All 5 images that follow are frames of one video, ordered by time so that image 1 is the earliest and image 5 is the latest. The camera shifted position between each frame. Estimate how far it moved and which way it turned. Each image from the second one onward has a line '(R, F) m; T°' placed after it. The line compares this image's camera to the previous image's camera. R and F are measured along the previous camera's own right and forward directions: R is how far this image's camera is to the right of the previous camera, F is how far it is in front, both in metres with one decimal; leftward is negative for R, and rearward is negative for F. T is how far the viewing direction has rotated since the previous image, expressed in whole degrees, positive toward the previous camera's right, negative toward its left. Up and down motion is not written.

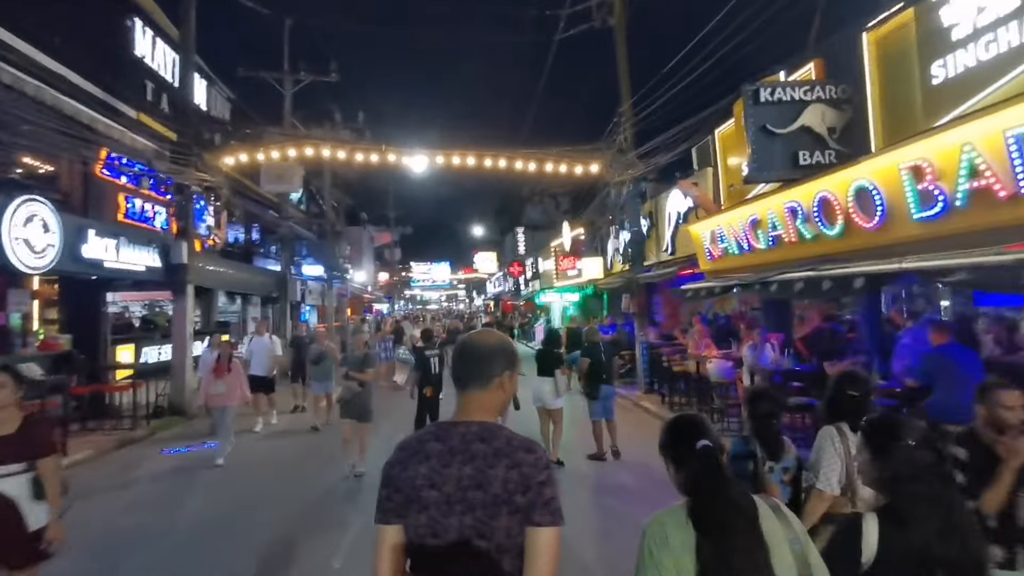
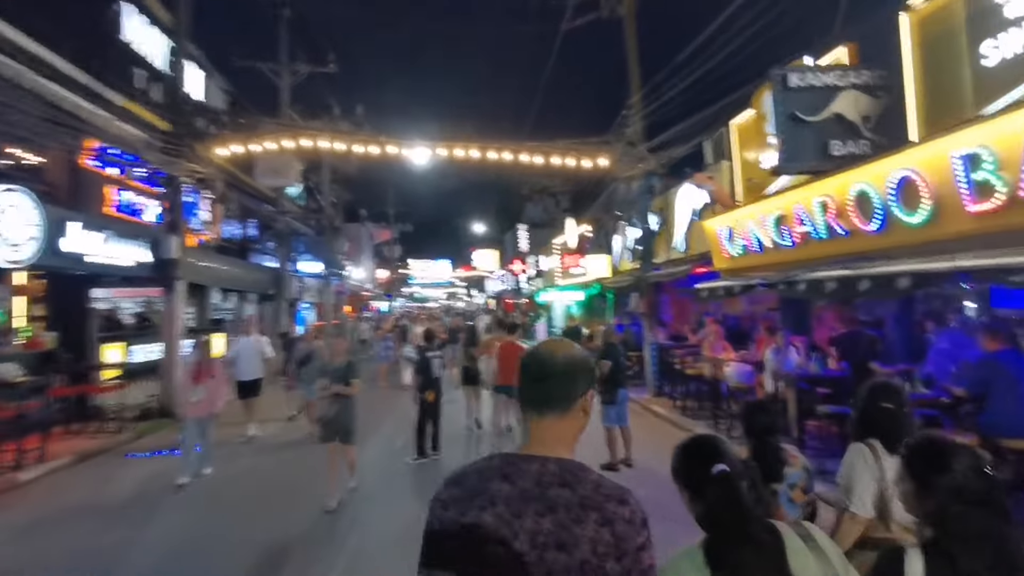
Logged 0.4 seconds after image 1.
(-0.2, +0.7) m; 0°
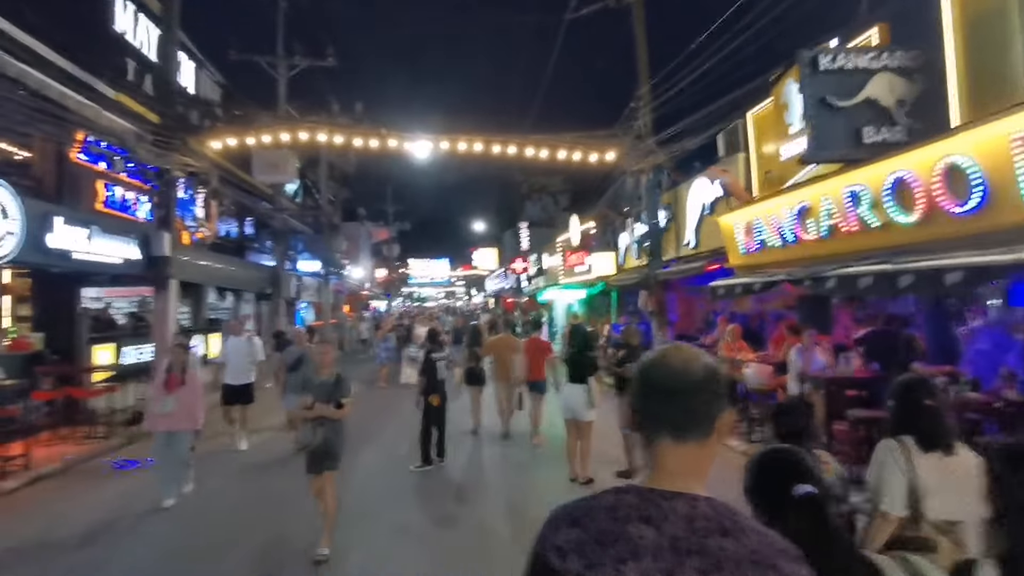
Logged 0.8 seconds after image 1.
(-0.2, +0.6) m; 0°
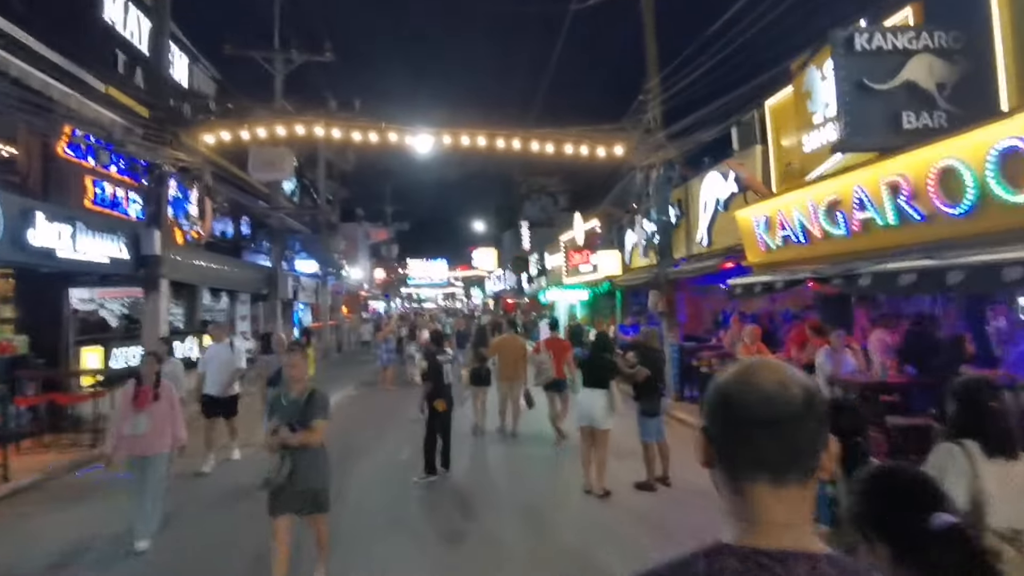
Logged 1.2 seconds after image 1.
(-0.2, +0.6) m; 0°
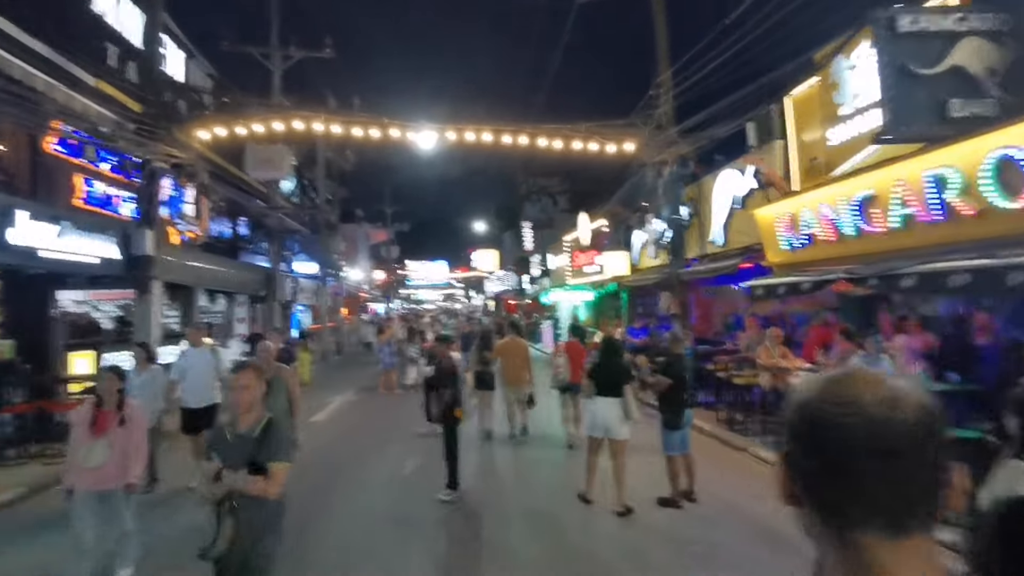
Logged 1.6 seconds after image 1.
(-0.2, +0.6) m; 0°
